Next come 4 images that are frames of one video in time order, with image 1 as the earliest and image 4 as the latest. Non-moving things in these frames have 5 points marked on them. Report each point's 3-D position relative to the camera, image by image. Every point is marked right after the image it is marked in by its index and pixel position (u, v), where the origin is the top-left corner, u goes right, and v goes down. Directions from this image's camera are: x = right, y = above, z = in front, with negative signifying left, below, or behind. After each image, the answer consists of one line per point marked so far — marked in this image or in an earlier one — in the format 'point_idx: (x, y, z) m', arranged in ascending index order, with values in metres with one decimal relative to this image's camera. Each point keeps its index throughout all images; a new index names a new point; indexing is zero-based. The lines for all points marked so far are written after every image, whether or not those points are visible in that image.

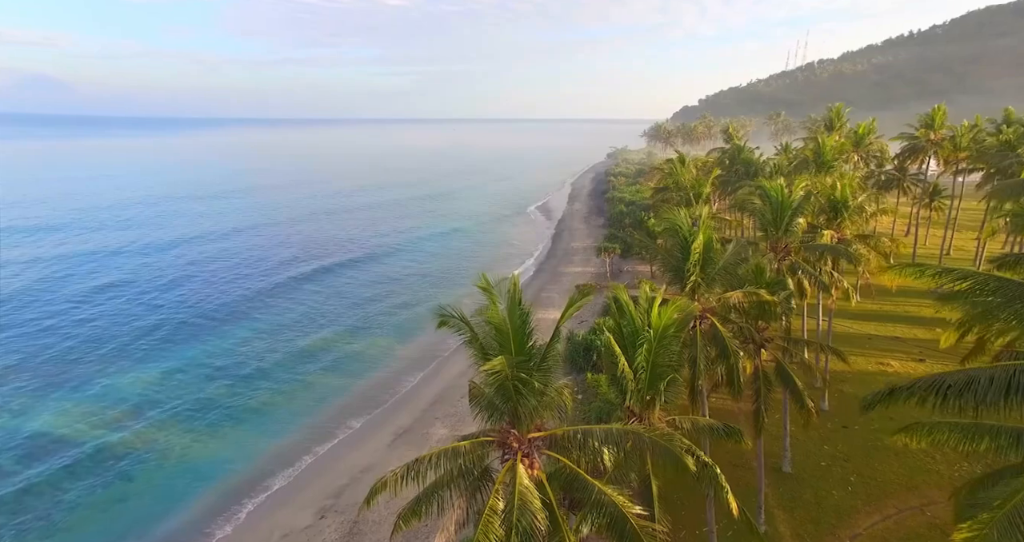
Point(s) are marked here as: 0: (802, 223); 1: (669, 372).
0: (+9.9, +1.6, +18.8) m
1: (+3.1, -2.0, +10.7) m
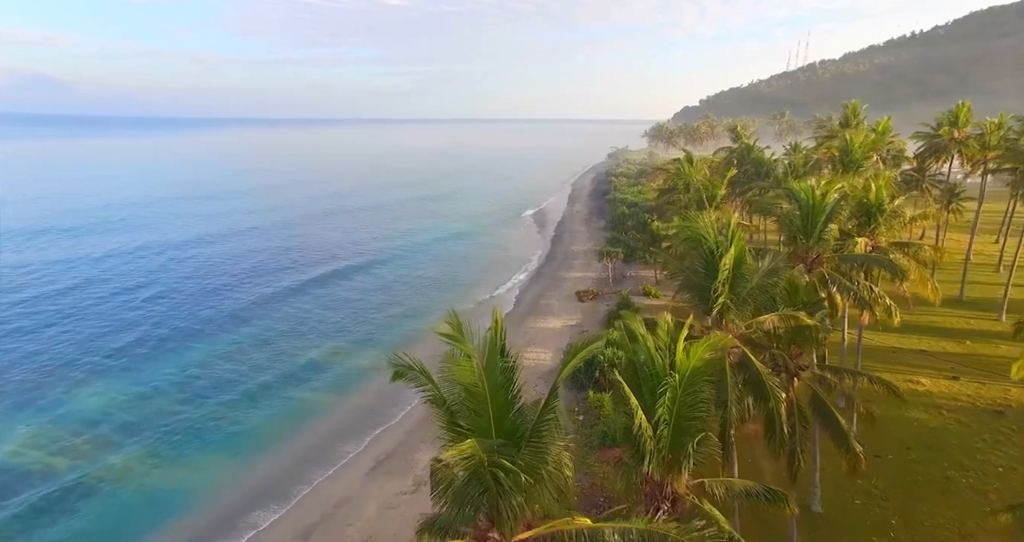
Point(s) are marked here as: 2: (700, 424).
0: (+9.7, +1.2, +16.5) m
1: (+2.9, -2.4, +8.4) m
2: (+3.1, -2.6, +8.9) m
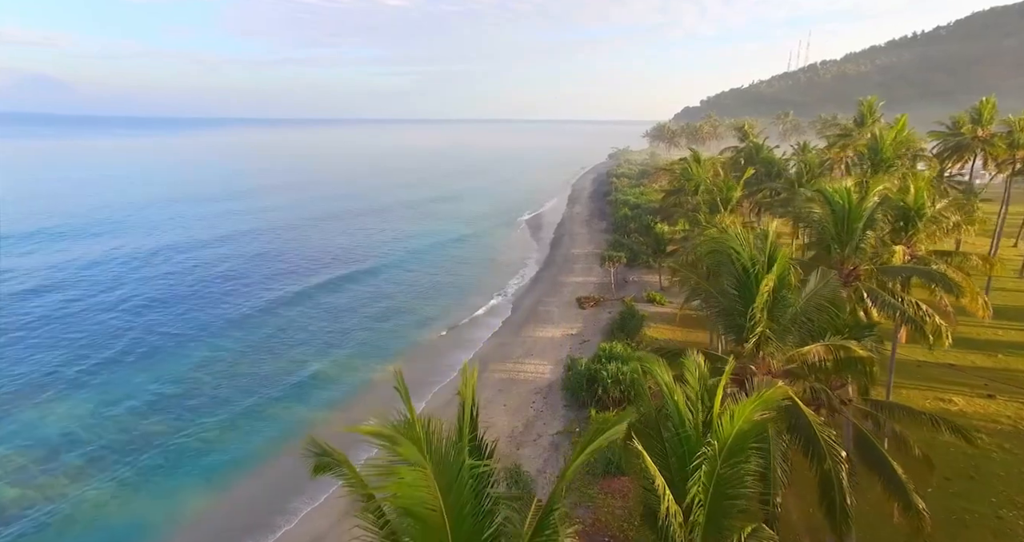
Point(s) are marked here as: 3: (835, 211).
0: (+9.6, +0.9, +14.5) m
1: (+2.7, -2.7, +6.4) m
2: (+2.9, -2.9, +6.8) m
3: (+8.4, +1.5, +14.3) m
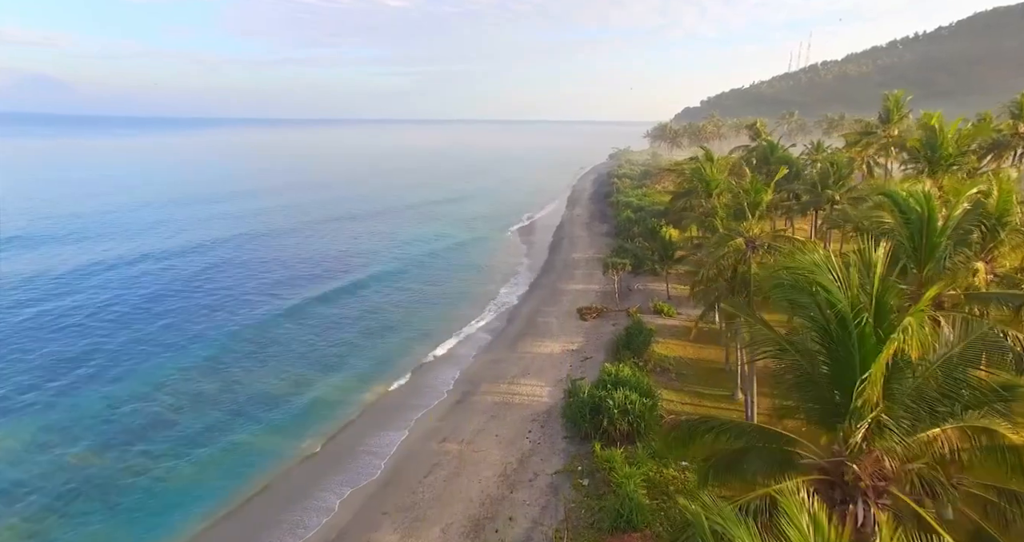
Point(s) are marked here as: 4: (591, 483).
0: (+9.3, +0.3, +11.5) m
1: (+2.4, -3.2, +3.4) m
2: (+2.6, -3.4, +3.8) m
3: (+8.1, +1.0, +11.3) m
4: (+2.7, -7.3, +19.1) m
